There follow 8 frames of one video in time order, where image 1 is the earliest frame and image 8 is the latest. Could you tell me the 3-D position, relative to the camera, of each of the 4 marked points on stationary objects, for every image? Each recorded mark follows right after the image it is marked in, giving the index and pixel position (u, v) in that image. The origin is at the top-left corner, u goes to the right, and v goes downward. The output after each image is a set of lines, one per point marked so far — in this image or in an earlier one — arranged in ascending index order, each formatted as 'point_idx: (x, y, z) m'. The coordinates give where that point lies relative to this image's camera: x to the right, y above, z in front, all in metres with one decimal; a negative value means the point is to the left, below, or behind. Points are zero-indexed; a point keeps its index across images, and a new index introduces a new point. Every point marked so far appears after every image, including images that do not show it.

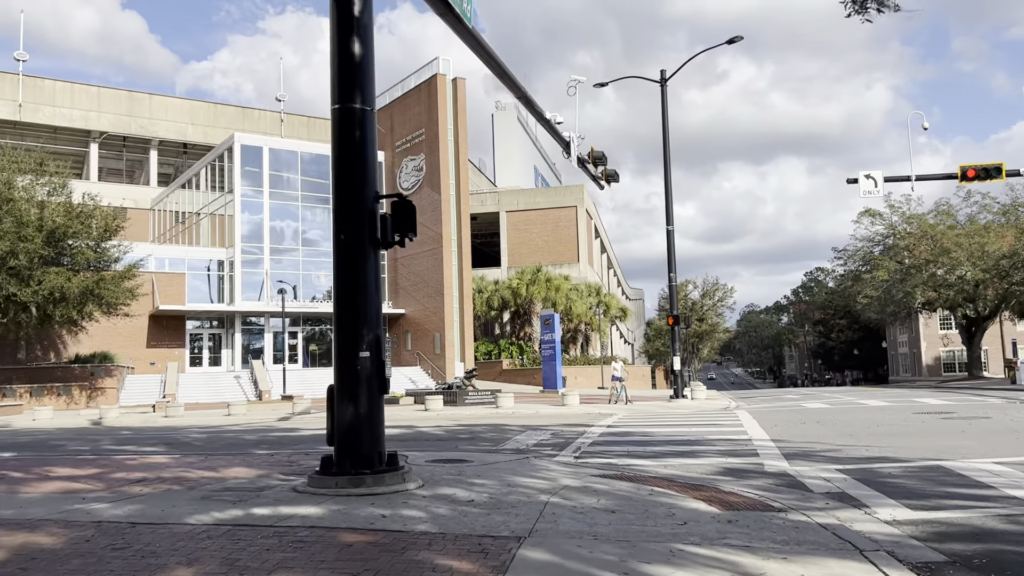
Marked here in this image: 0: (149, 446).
0: (-6.8, -3.0, +15.8) m
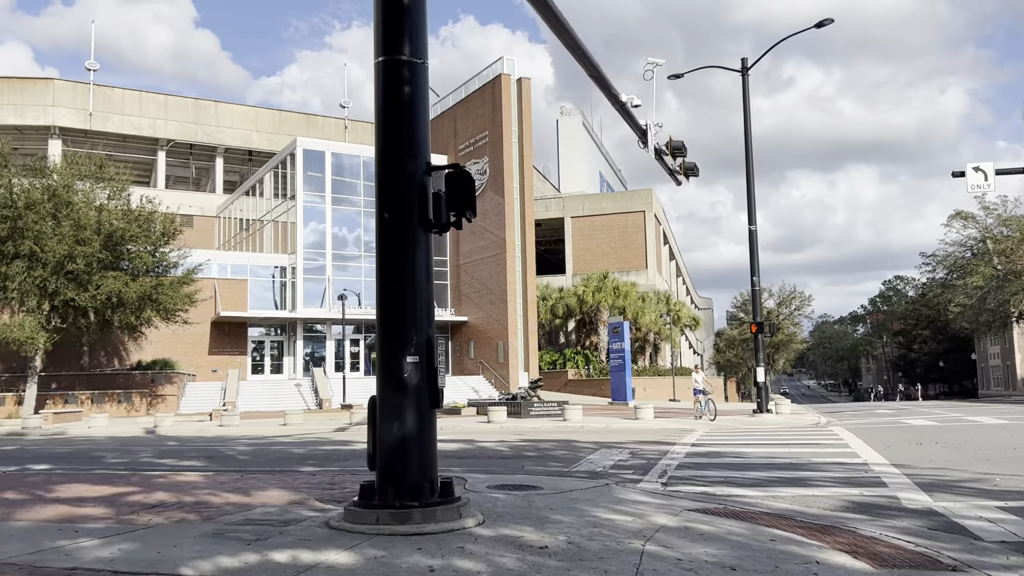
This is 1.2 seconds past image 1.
0: (-5.6, -3.0, +14.6) m
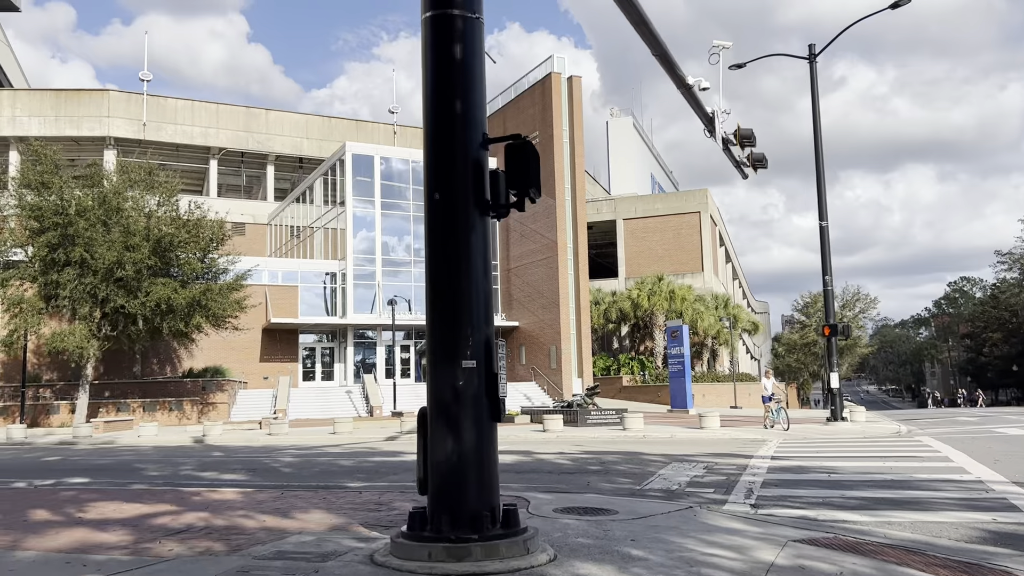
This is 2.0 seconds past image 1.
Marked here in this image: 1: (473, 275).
0: (-4.6, -3.0, +13.7) m
1: (-0.3, +0.1, +6.2) m
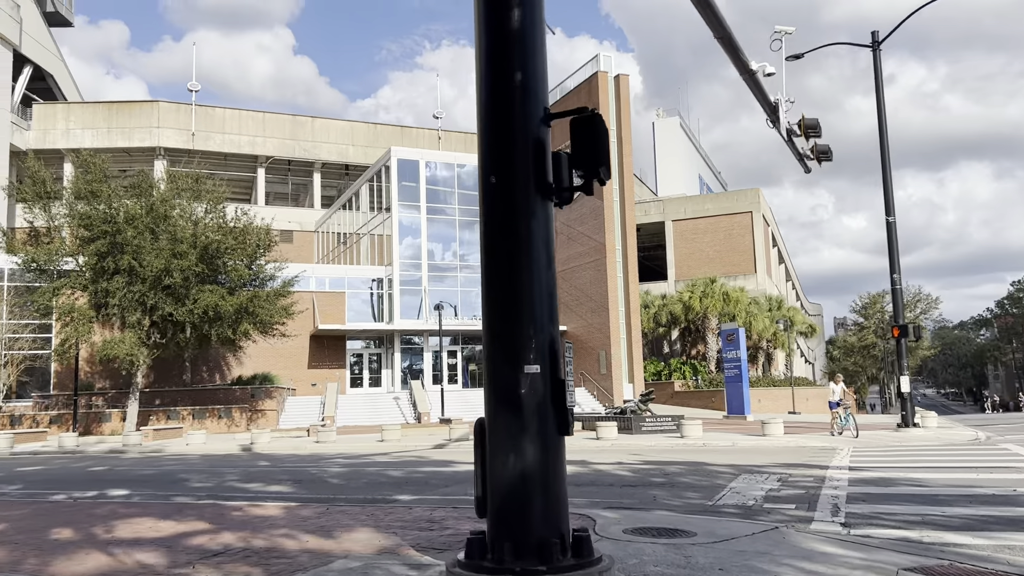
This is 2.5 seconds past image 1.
0: (-3.7, -3.1, +13.2) m
1: (+0.1, +0.1, +5.4) m
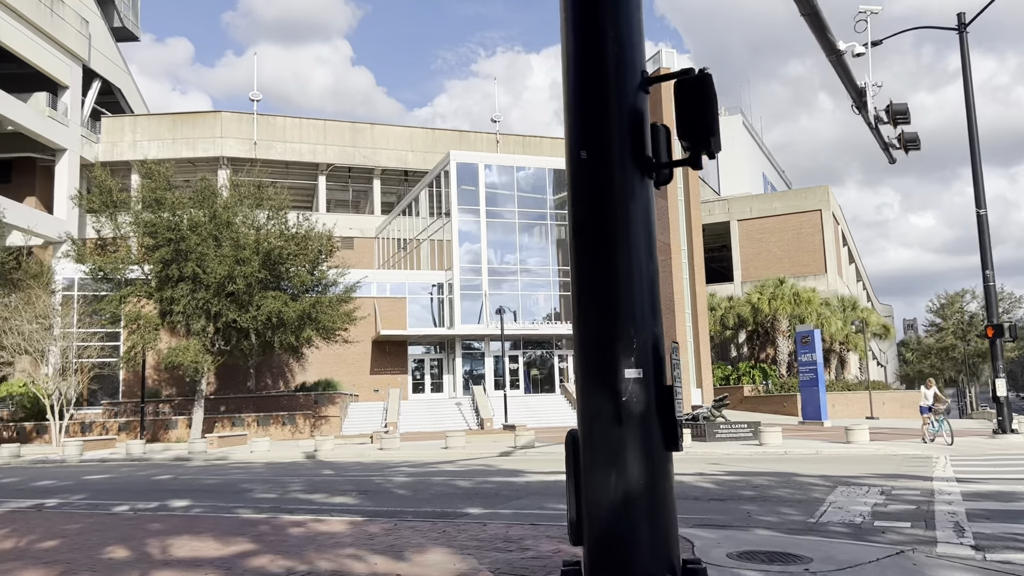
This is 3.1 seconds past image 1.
0: (-2.6, -3.1, +12.7) m
1: (+0.7, +0.2, +4.7) m
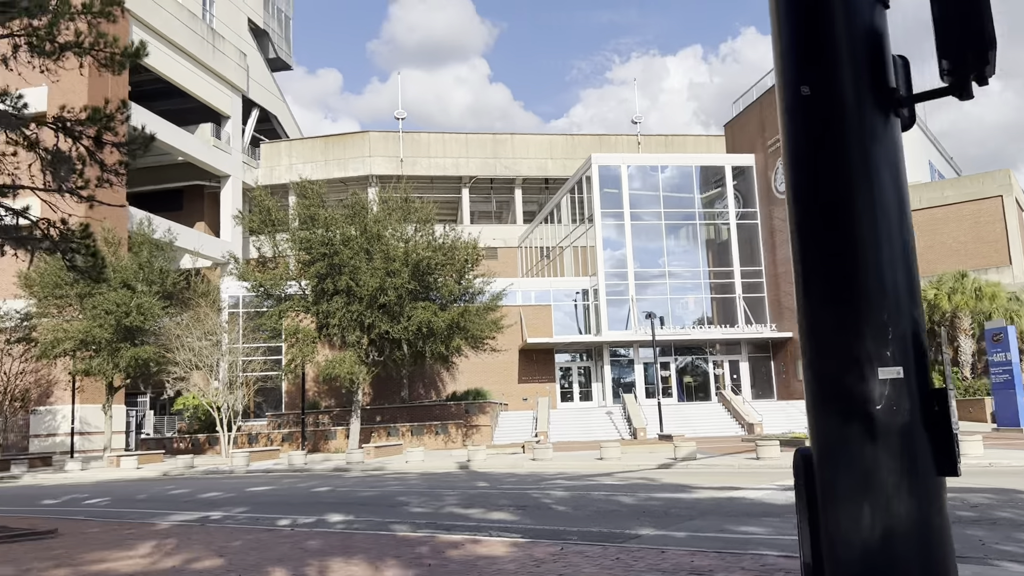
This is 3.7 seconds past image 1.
0: (-0.2, -3.2, +12.0) m
1: (+1.6, +0.3, +3.6) m
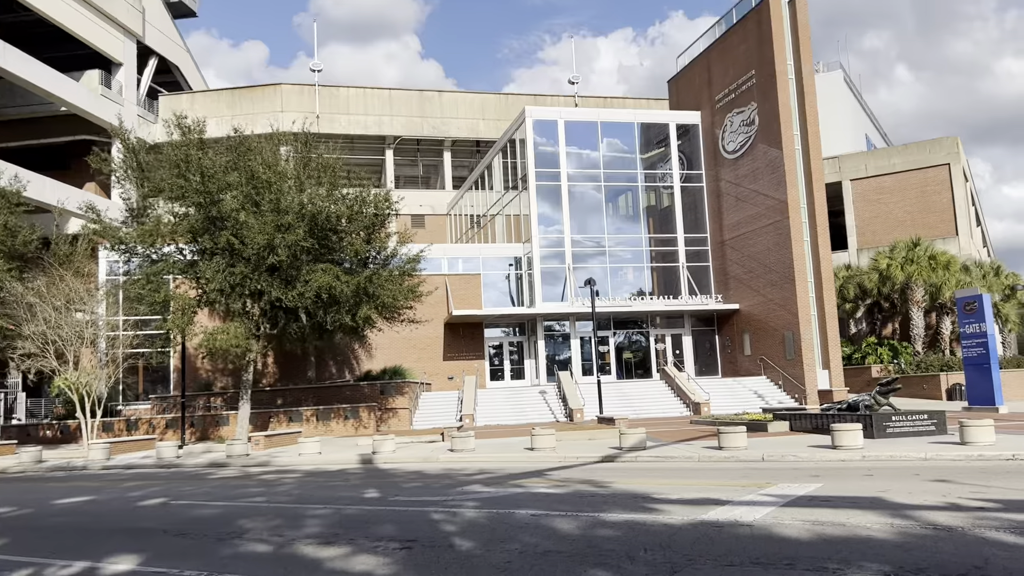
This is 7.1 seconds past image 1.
0: (-1.3, -2.5, +7.8) m
1: (+1.1, +0.8, -0.5) m
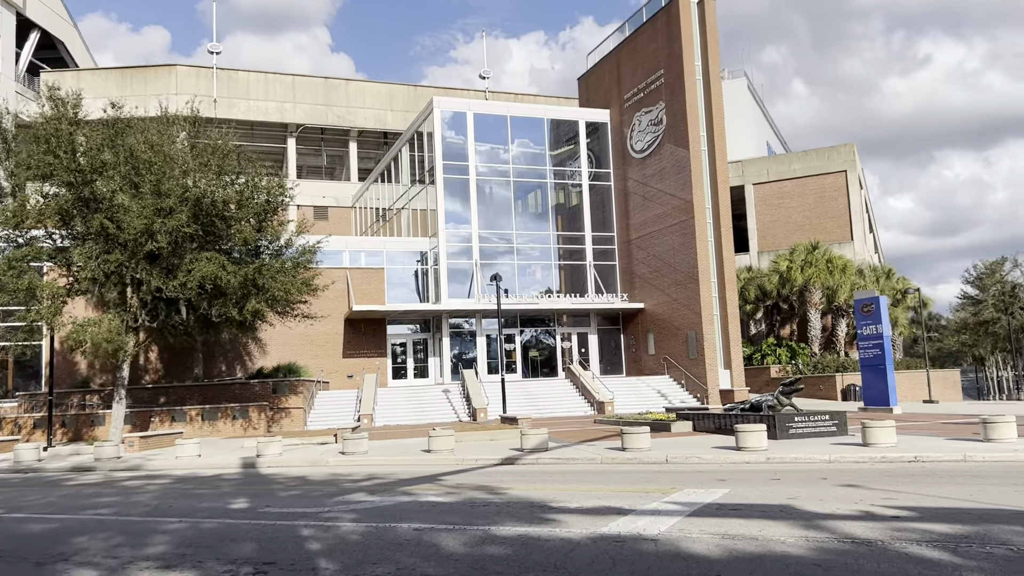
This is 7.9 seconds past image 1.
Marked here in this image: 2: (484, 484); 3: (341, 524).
0: (-2.3, -2.3, +6.6) m
1: (+1.0, +0.9, -1.4) m
2: (-0.4, -2.9, +12.4) m
3: (-1.8, -2.5, +9.0) m
